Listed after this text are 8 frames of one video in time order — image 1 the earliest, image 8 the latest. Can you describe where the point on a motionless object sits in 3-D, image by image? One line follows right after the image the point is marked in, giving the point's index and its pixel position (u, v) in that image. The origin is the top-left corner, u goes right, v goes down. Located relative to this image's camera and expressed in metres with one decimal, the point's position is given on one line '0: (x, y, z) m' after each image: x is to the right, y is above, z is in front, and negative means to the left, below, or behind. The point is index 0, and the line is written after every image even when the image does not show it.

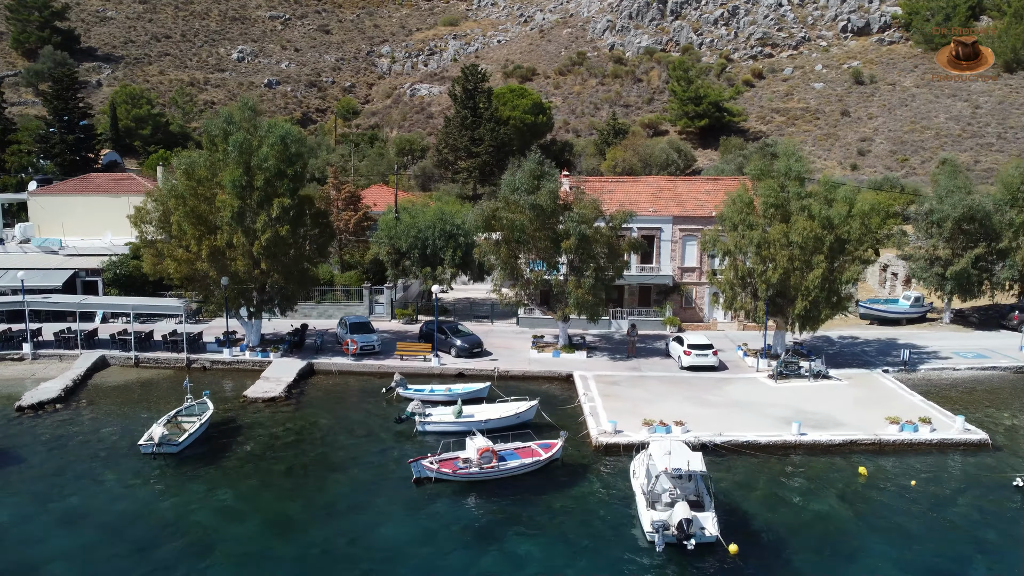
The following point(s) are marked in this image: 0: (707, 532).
0: (+3.9, -4.9, +17.5) m
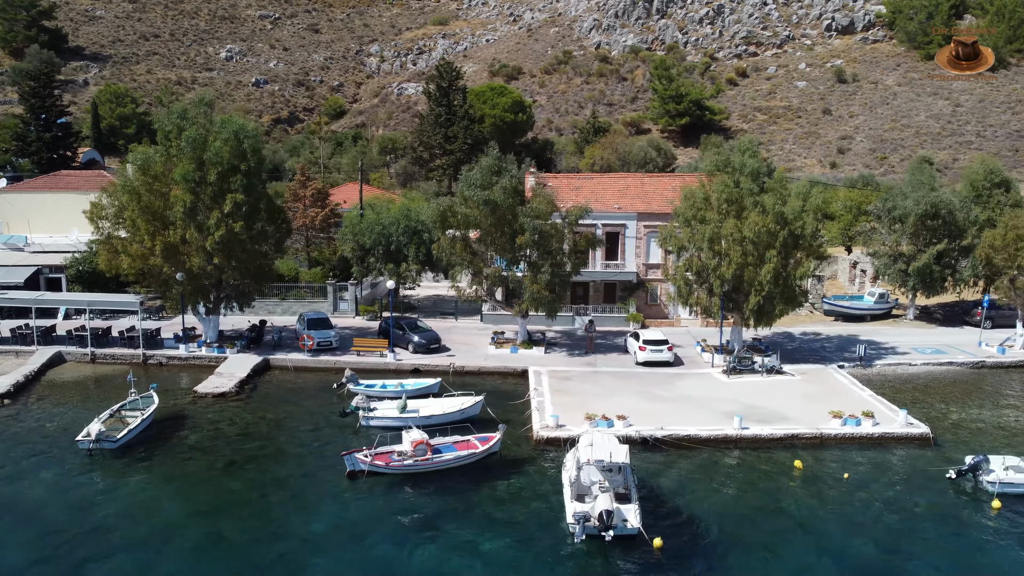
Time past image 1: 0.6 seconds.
0: (+2.3, -4.7, +17.5) m
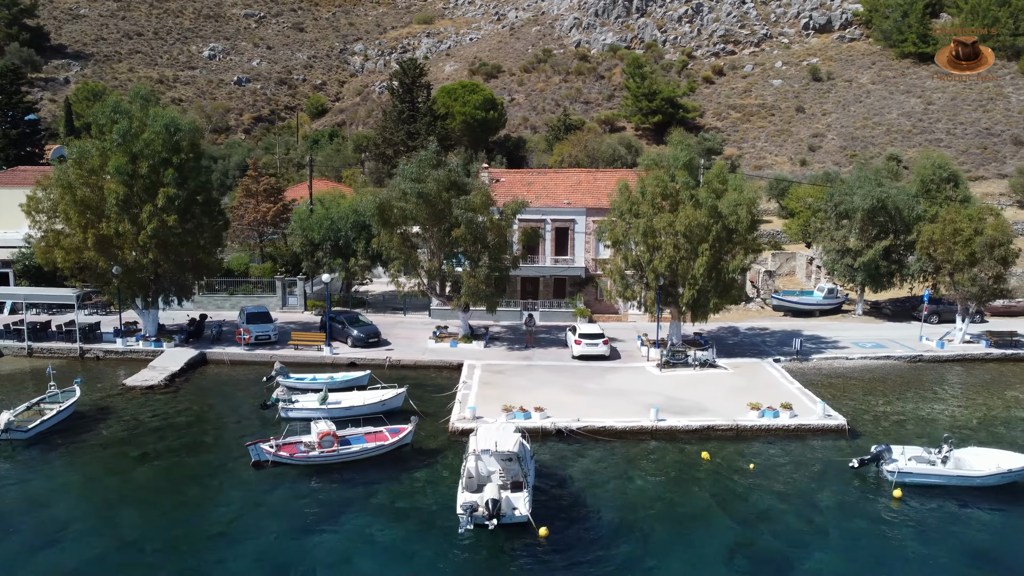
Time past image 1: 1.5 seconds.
0: (+0.1, -4.5, +17.5) m
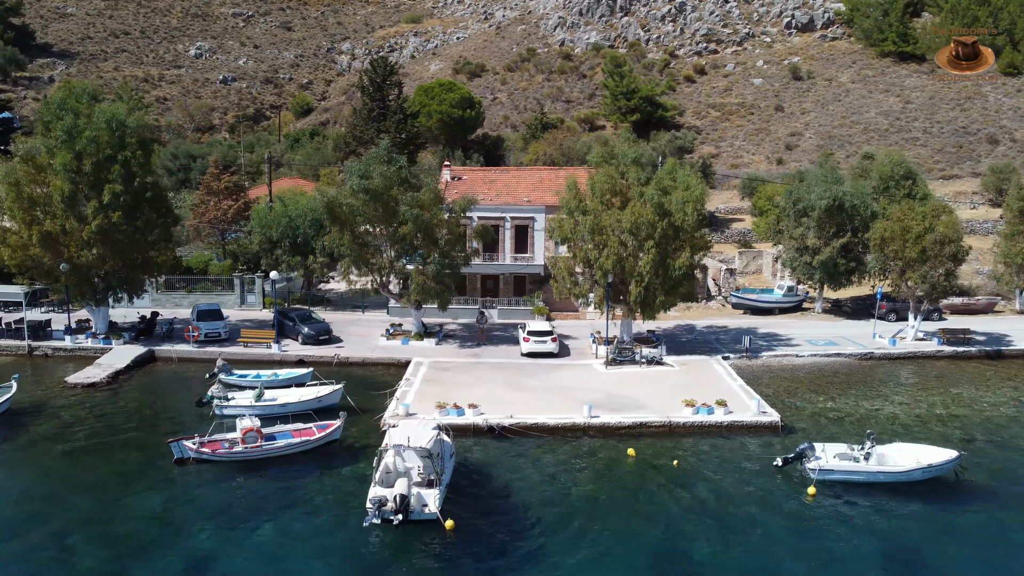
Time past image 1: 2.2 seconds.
0: (-1.7, -4.4, +17.4) m
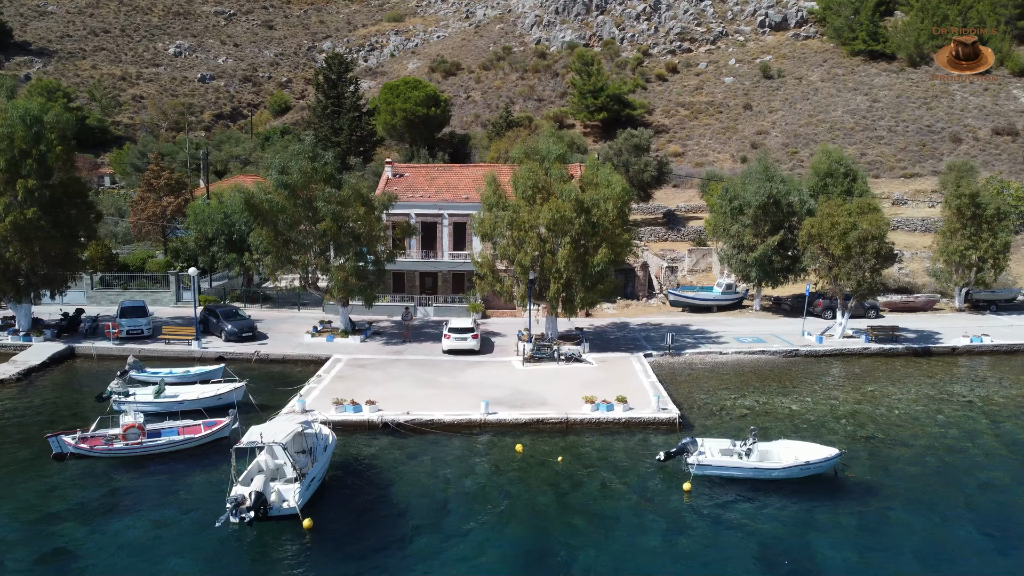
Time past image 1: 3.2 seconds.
0: (-4.4, -4.3, +17.2) m
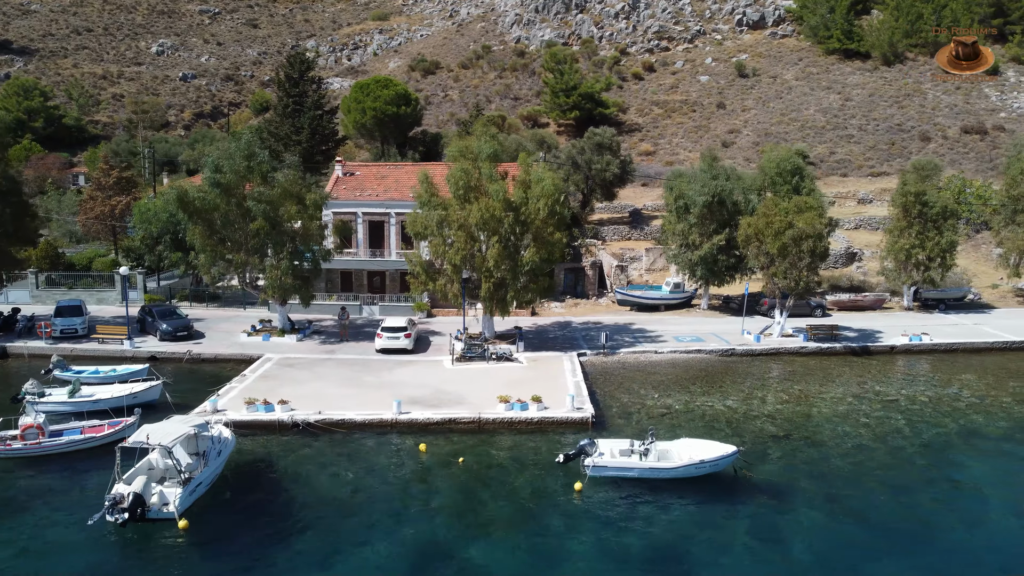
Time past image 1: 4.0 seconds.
0: (-6.7, -4.2, +17.1) m
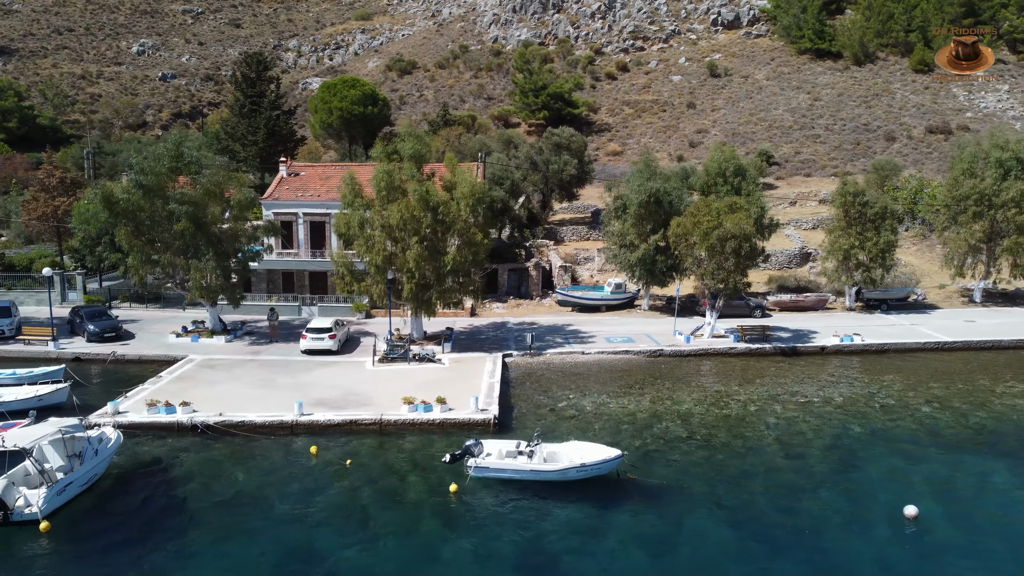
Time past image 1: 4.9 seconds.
0: (-9.3, -4.3, +17.0) m
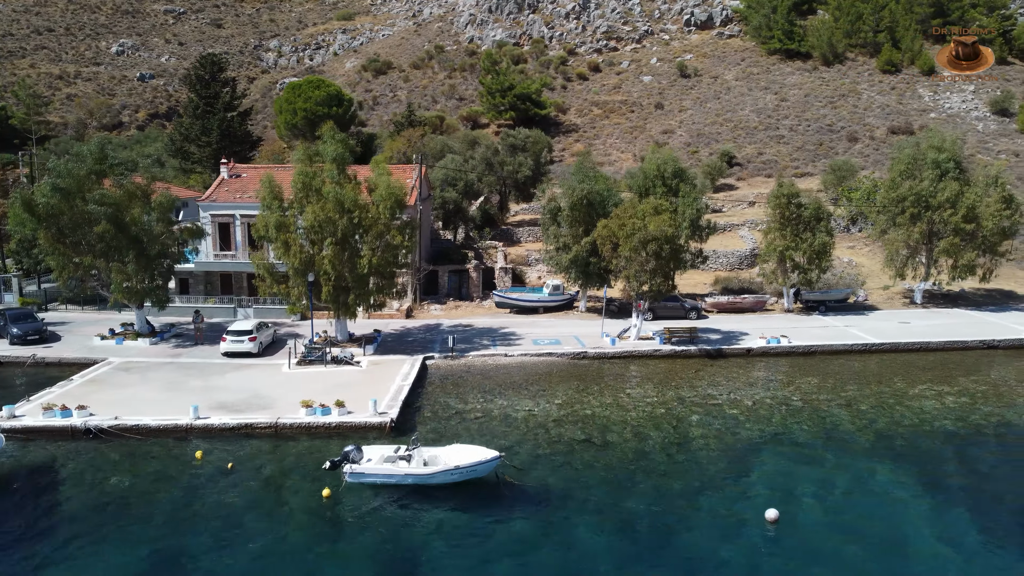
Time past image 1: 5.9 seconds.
0: (-11.9, -4.4, +17.0) m
